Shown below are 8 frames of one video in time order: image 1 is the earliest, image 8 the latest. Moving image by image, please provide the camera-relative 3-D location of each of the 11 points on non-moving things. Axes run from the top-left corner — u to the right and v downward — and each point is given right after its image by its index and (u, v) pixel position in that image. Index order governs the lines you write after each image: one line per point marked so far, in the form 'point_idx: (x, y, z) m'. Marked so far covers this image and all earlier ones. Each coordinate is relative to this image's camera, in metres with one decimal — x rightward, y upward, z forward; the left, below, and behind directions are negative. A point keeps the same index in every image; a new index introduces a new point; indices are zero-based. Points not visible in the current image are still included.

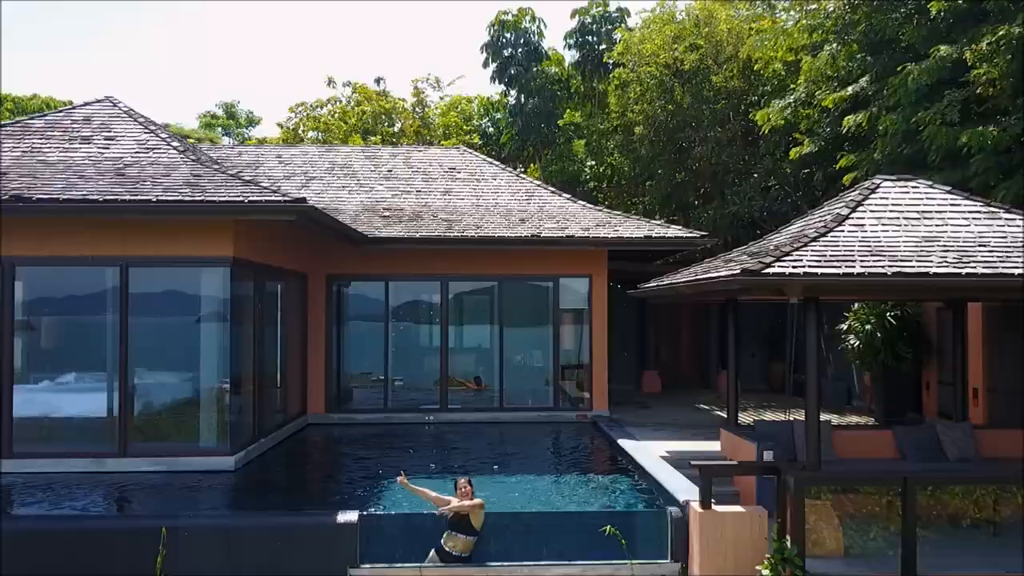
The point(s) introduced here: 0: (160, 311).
0: (-3.9, -0.3, +8.9) m
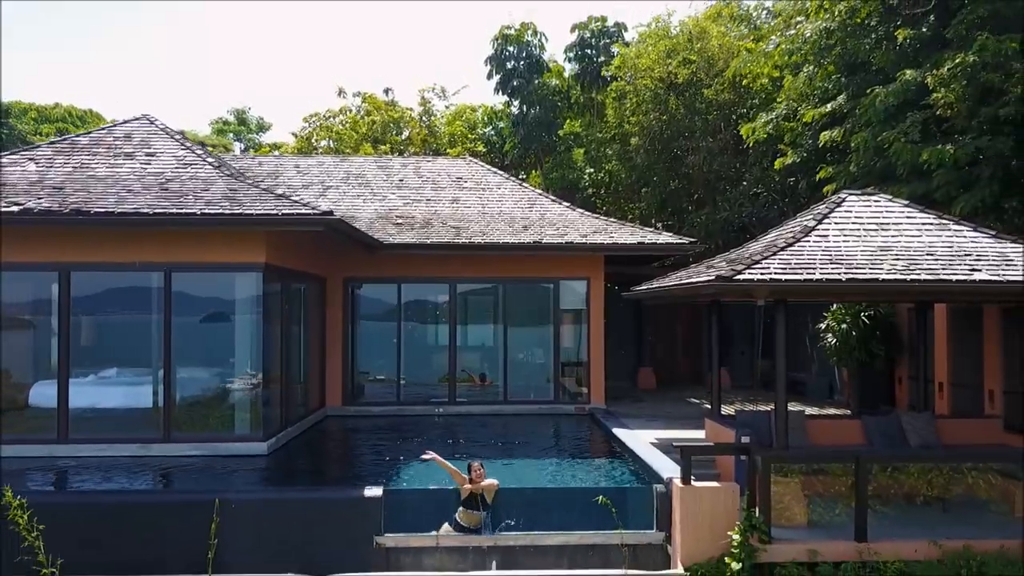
0: (-3.8, -0.4, +9.8) m
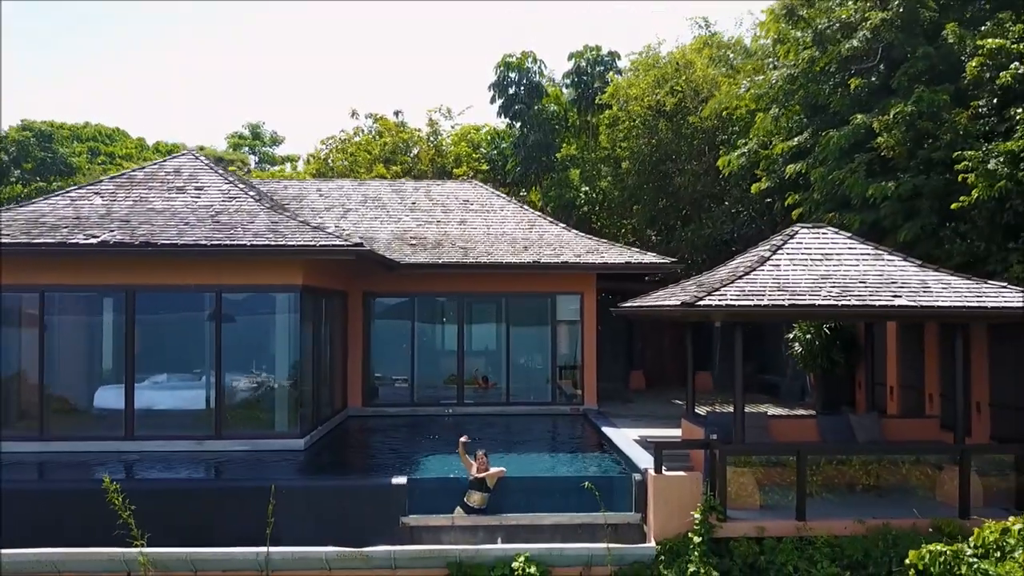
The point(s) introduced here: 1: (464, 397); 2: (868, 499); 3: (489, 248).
0: (-3.8, -0.6, +11.3) m
1: (-0.9, -2.1, +15.1) m
2: (+4.0, -2.3, +8.7) m
3: (-0.4, +0.7, +14.3) m
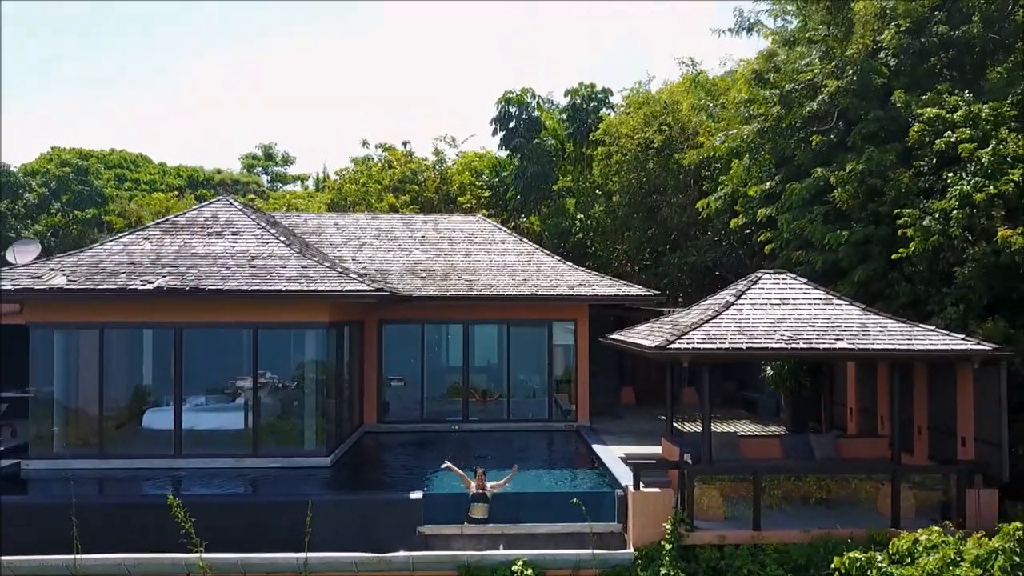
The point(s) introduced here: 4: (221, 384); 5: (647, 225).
0: (-3.8, -1.2, +12.9) m
1: (-0.9, -2.6, +16.6) m
2: (+4.0, -2.9, +10.2) m
3: (-0.4, +0.1, +15.8) m
4: (-4.7, -1.5, +12.9) m
5: (+3.4, +1.6, +19.7) m
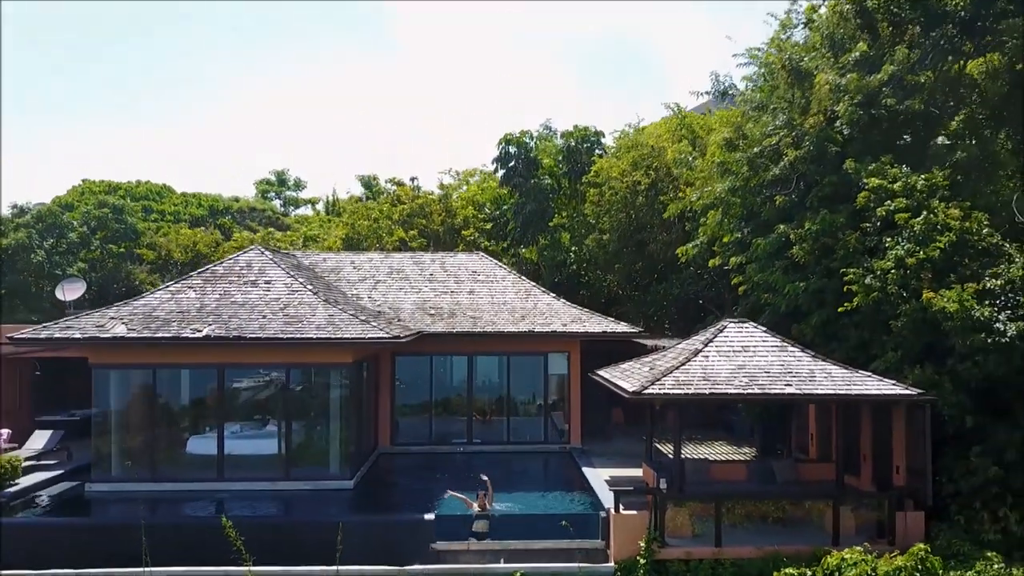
0: (-3.8, -2.0, +14.7) m
1: (-0.9, -3.5, +18.5) m
2: (+4.0, -3.7, +12.1) m
3: (-0.4, -0.7, +17.7) m
4: (-4.7, -2.3, +14.7) m
5: (+3.4, +0.8, +21.5) m
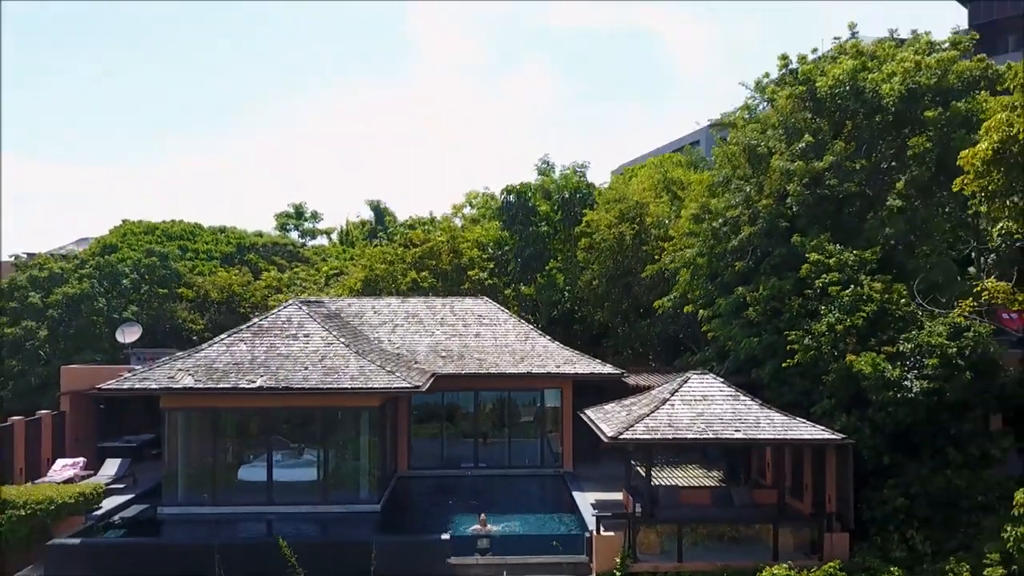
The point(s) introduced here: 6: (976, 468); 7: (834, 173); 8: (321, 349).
0: (-3.8, -3.2, +17.5) m
1: (-0.9, -4.6, +21.3) m
2: (+4.0, -4.9, +14.9) m
3: (-0.4, -1.8, +20.4) m
4: (-4.7, -3.5, +17.5) m
5: (+3.4, -0.4, +24.3) m
6: (+8.6, -3.3, +14.7) m
7: (+7.2, +2.6, +17.7) m
8: (-4.3, -1.4, +17.7) m
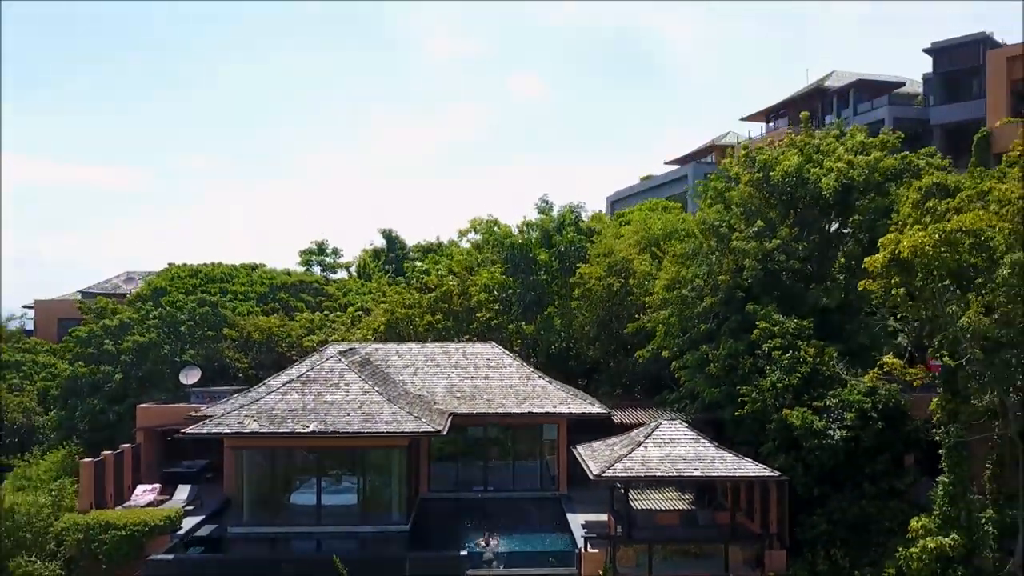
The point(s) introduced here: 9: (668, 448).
0: (-3.6, -4.8, +21.3) m
1: (-0.8, -6.2, +25.1) m
2: (+4.1, -6.4, +18.7) m
3: (-0.3, -3.4, +24.2) m
4: (-4.6, -5.1, +21.3) m
5: (+3.5, -2.0, +28.1) m
6: (+8.7, -4.9, +18.5) m
7: (+7.3, +1.0, +21.5) m
8: (-4.2, -2.9, +21.5) m
9: (+3.8, -3.9, +19.4) m
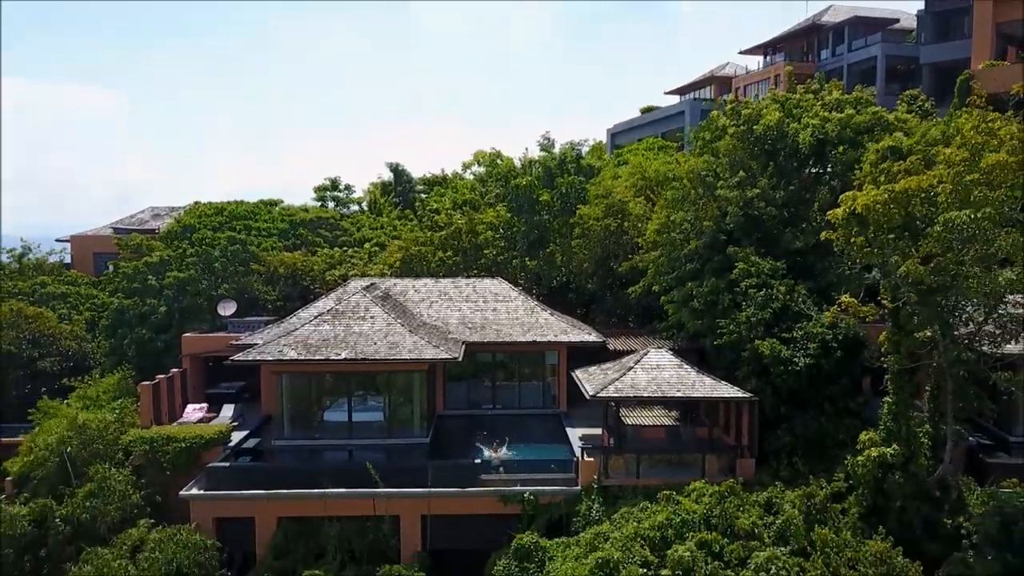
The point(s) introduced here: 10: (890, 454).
0: (-3.4, -3.0, +24.3) m
1: (-0.6, -4.1, +28.1) m
2: (+4.3, -5.0, +21.8) m
3: (-0.1, -1.4, +27.1) m
4: (-4.4, -3.4, +24.3) m
5: (+3.7, +0.4, +30.8) m
6: (+8.9, -3.5, +21.5) m
7: (+7.5, +2.7, +23.9) m
8: (-4.0, -1.2, +24.3) m
9: (+4.0, -2.4, +22.2) m
10: (+8.9, -3.9, +18.7) m
